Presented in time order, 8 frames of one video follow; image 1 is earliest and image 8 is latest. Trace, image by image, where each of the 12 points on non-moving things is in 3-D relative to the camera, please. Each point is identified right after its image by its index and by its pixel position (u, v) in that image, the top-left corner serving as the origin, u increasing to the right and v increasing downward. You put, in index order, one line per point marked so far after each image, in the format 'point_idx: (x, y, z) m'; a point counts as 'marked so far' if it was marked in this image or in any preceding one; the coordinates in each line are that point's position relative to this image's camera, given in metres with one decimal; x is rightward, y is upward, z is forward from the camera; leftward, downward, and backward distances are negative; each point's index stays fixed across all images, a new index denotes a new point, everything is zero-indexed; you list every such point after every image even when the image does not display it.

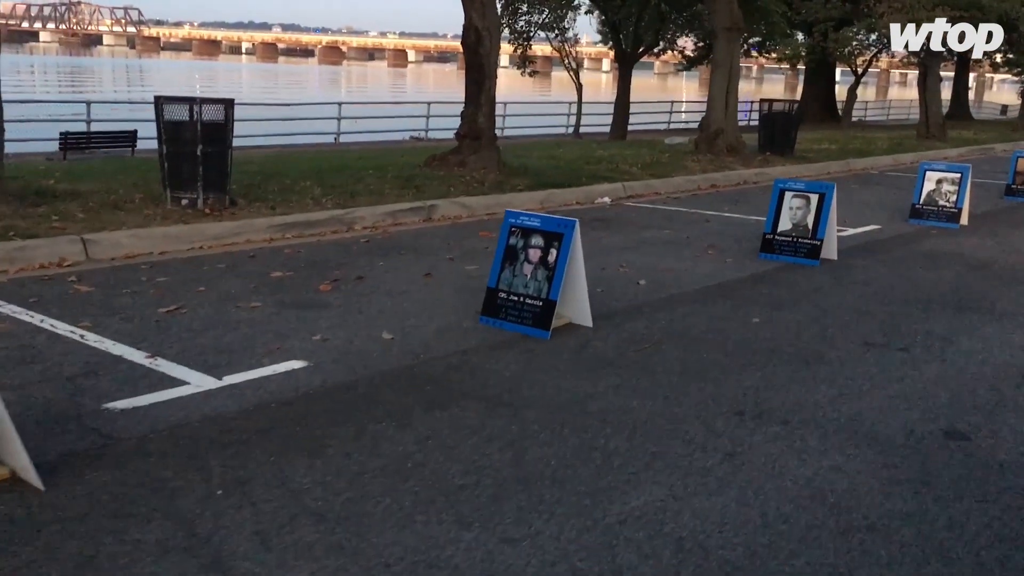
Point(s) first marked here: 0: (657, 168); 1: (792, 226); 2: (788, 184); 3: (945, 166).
0: (+2.9, +2.4, +18.9) m
1: (+3.1, +0.7, +10.6) m
2: (+3.1, +1.2, +10.7) m
3: (+6.3, +1.8, +14.0) m
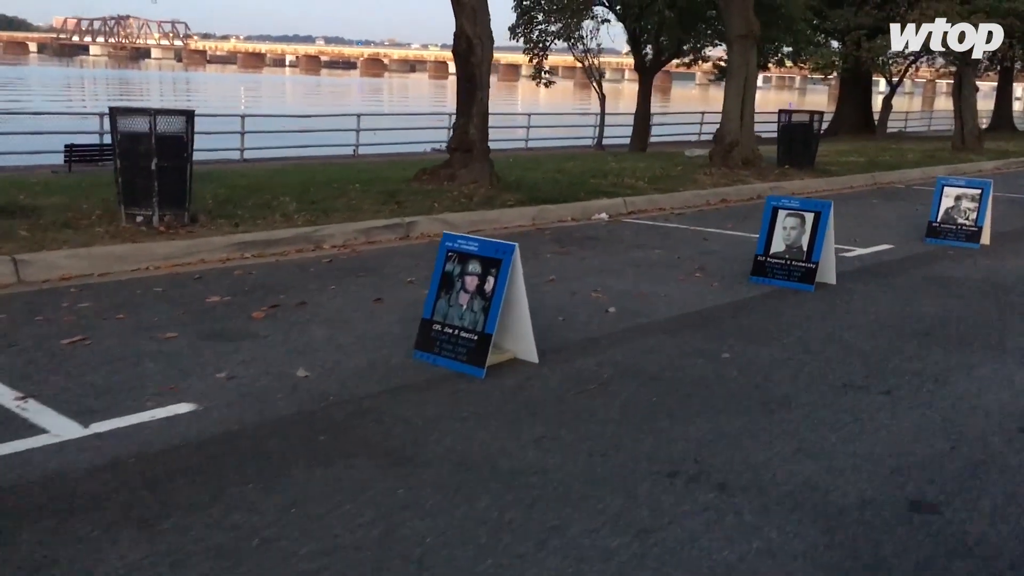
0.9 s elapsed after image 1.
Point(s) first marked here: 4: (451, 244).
0: (+2.9, +2.0, +18.1) m
1: (+2.8, +0.4, +9.8) m
2: (+2.8, +0.9, +9.9) m
3: (+6.2, +1.5, +13.1) m
4: (-0.4, +0.3, +6.6) m
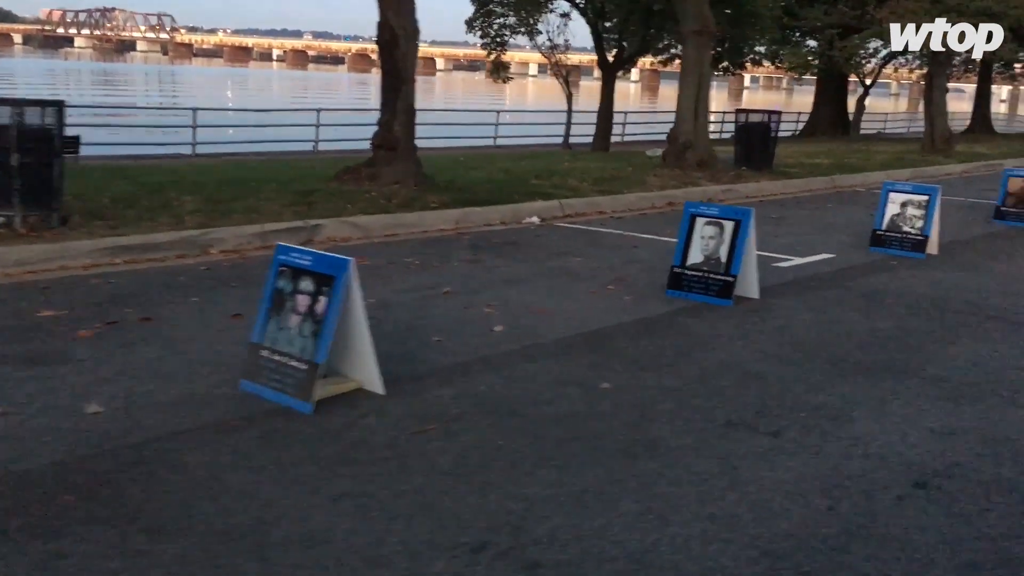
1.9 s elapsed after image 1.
0: (+1.8, +1.9, +17.3) m
1: (+1.8, +0.3, +9.0) m
2: (+1.8, +0.7, +9.0) m
3: (+5.1, +1.3, +12.3) m
4: (-1.4, +0.2, +5.8) m
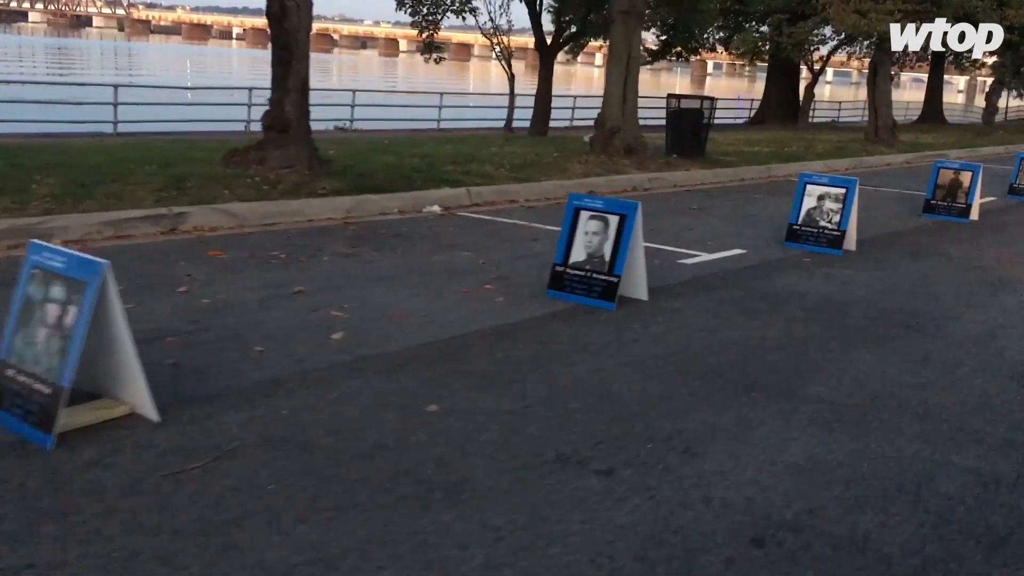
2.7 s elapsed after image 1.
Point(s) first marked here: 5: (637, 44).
0: (+0.3, +2.0, +16.4) m
1: (+0.6, +0.3, +8.2) m
2: (+0.6, +0.7, +8.2) m
3: (+3.8, +1.3, +11.6) m
4: (-2.4, +0.1, +4.8) m
5: (+2.5, +4.9, +19.0) m
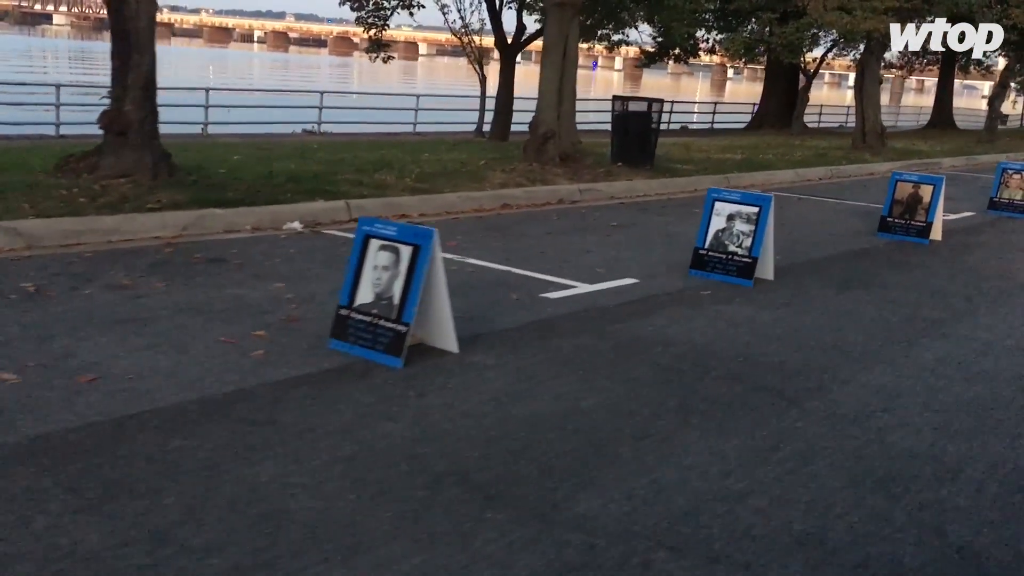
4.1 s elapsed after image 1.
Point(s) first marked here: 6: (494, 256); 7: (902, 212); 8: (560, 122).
0: (-1.1, +1.7, +14.7) m
1: (-0.9, -0.1, +6.4) m
2: (-0.9, +0.4, +6.5) m
3: (+2.3, +1.0, +9.8) m
4: (-4.0, -0.2, +3.1) m
5: (+1.1, +4.5, +17.2) m
6: (-0.2, +0.4, +10.5) m
7: (+5.6, +1.1, +13.6) m
8: (+0.9, +3.0, +17.3) m
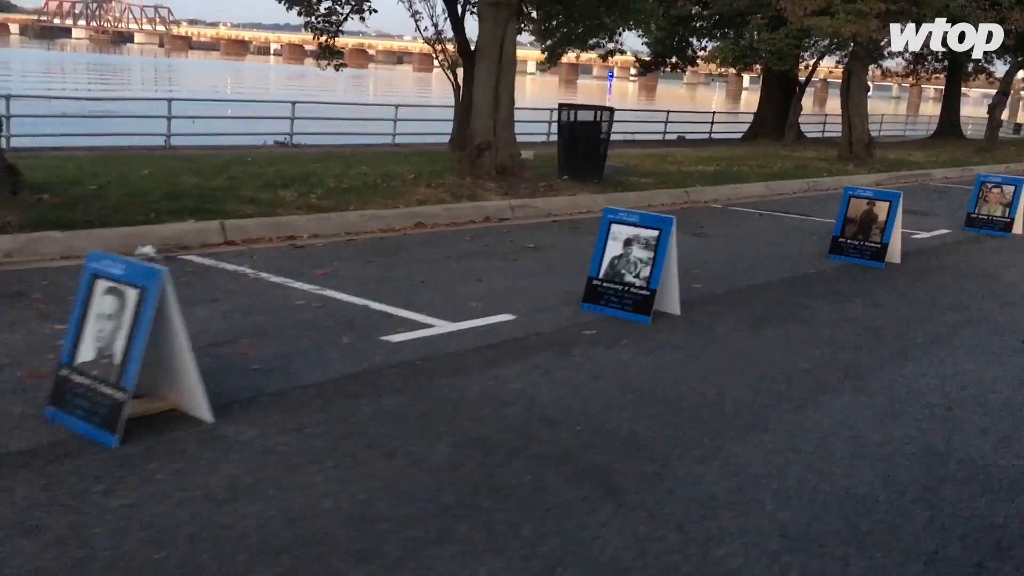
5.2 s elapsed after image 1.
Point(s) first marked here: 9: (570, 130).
0: (-2.3, +1.3, +13.4) m
1: (-2.2, -0.4, +5.1) m
2: (-2.2, +0.1, +5.1) m
3: (+1.1, +0.6, +8.4) m
4: (-5.4, -0.4, +1.8) m
5: (0.0, +4.1, +15.9) m
6: (-1.4, 0.0, +9.1) m
7: (+4.4, +0.7, +12.2) m
8: (-0.3, +2.6, +15.9) m
9: (+1.1, +2.8, +17.1) m
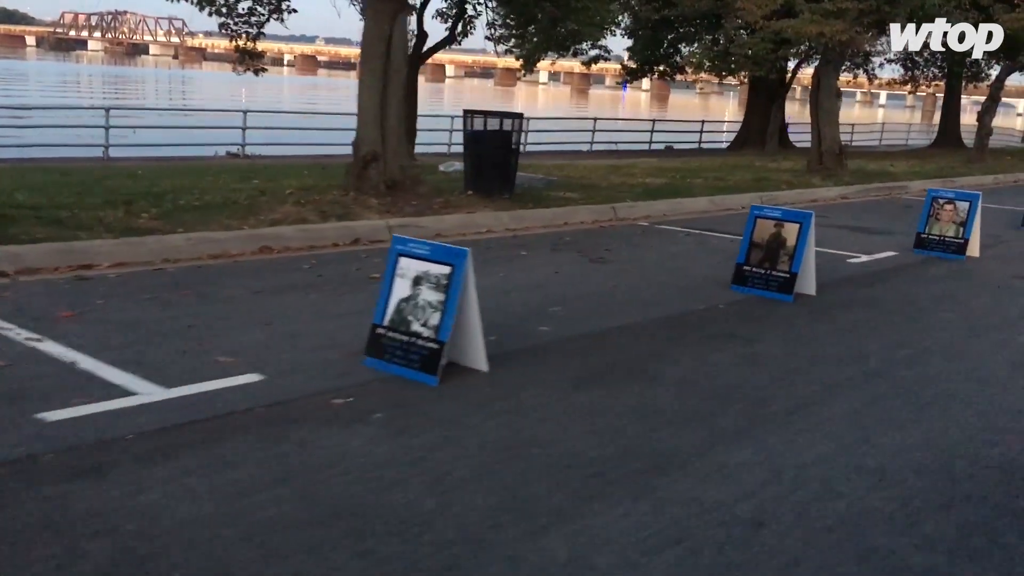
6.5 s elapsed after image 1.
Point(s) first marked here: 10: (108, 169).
0: (-3.9, +0.9, +11.6) m
1: (-4.0, -0.7, +3.3) m
2: (-4.0, -0.2, +3.4) m
3: (-0.6, +0.3, +6.6) m
4: (-7.2, -0.7, +0.1) m
5: (-1.6, +3.6, +14.2) m
6: (-3.1, -0.3, +7.3) m
7: (+2.7, +0.3, +10.3) m
8: (-1.9, +2.2, +14.2) m
9: (-0.6, +2.4, +15.3) m
10: (-8.1, +2.4, +19.0) m
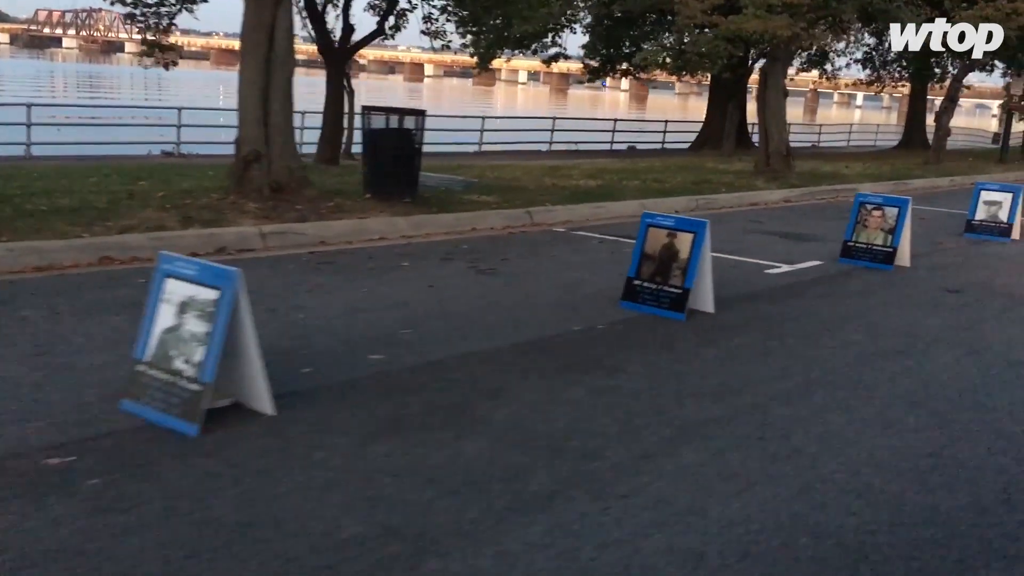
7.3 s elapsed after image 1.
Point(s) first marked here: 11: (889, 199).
0: (-5.3, +0.7, +10.4) m
1: (-5.1, -0.8, +2.1) m
2: (-5.2, -0.4, +2.1) m
3: (-1.9, +0.1, +5.5) m
4: (-8.3, -0.9, -1.2) m
5: (-3.1, +3.5, +13.0) m
6: (-4.4, -0.5, +6.1) m
7: (+1.4, +0.2, +9.3) m
8: (-3.3, +2.0, +13.0) m
9: (-2.0, +2.2, +14.1) m
10: (-9.6, +2.2, +17.6) m
11: (+5.0, +1.2, +12.8) m
